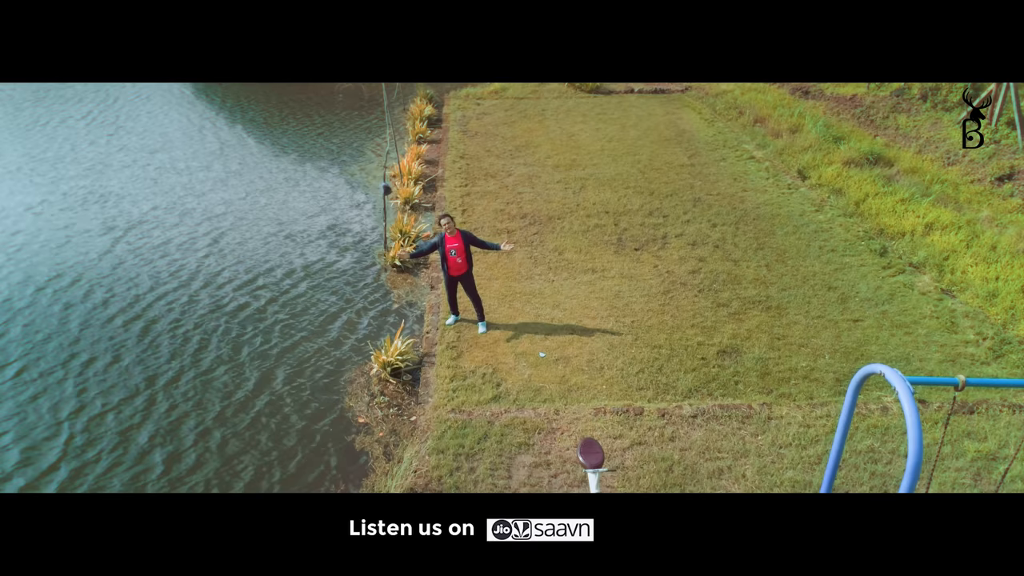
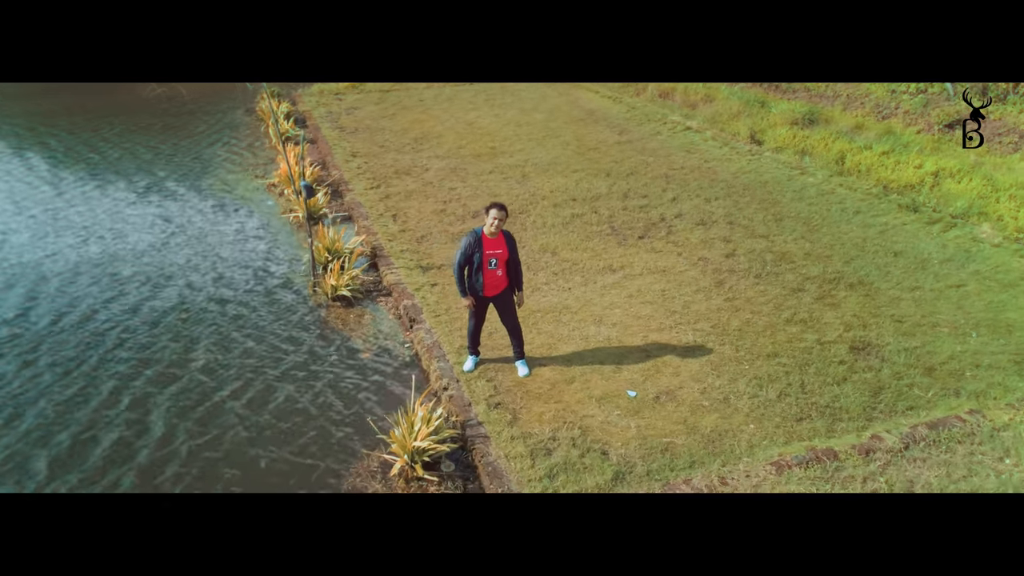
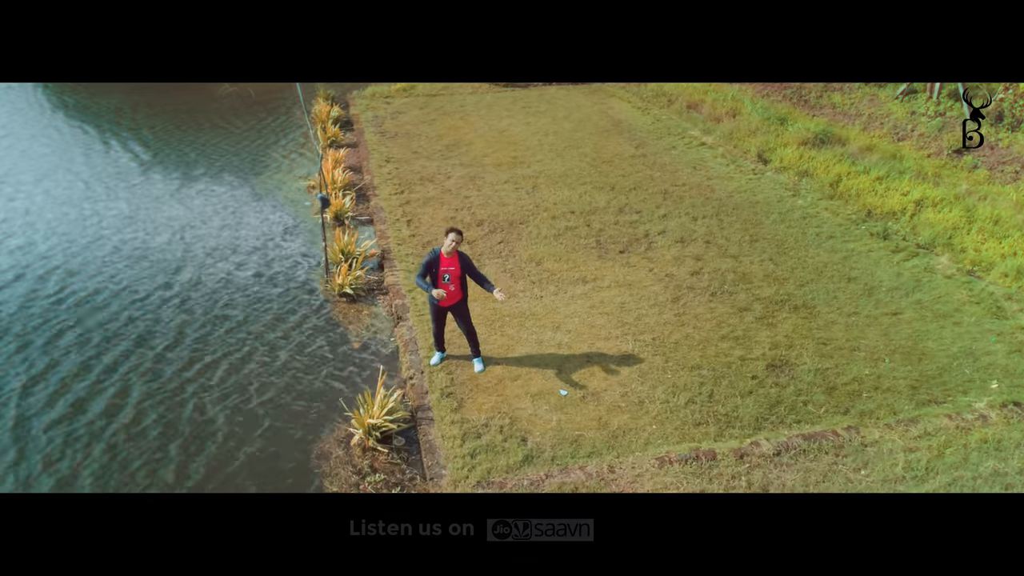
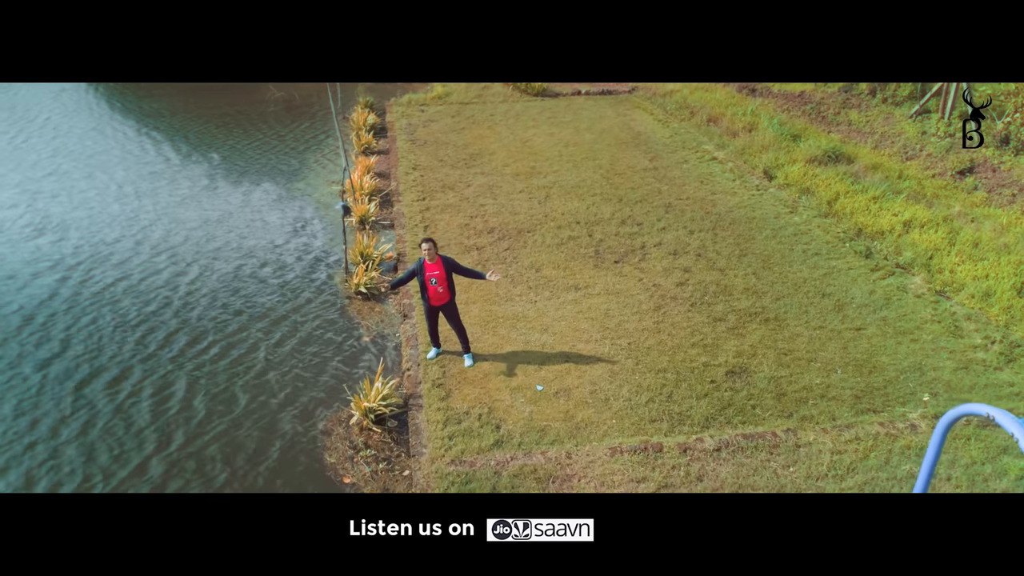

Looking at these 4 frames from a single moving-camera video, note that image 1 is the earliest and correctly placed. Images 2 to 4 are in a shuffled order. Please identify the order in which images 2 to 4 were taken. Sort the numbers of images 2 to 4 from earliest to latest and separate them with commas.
4, 3, 2
